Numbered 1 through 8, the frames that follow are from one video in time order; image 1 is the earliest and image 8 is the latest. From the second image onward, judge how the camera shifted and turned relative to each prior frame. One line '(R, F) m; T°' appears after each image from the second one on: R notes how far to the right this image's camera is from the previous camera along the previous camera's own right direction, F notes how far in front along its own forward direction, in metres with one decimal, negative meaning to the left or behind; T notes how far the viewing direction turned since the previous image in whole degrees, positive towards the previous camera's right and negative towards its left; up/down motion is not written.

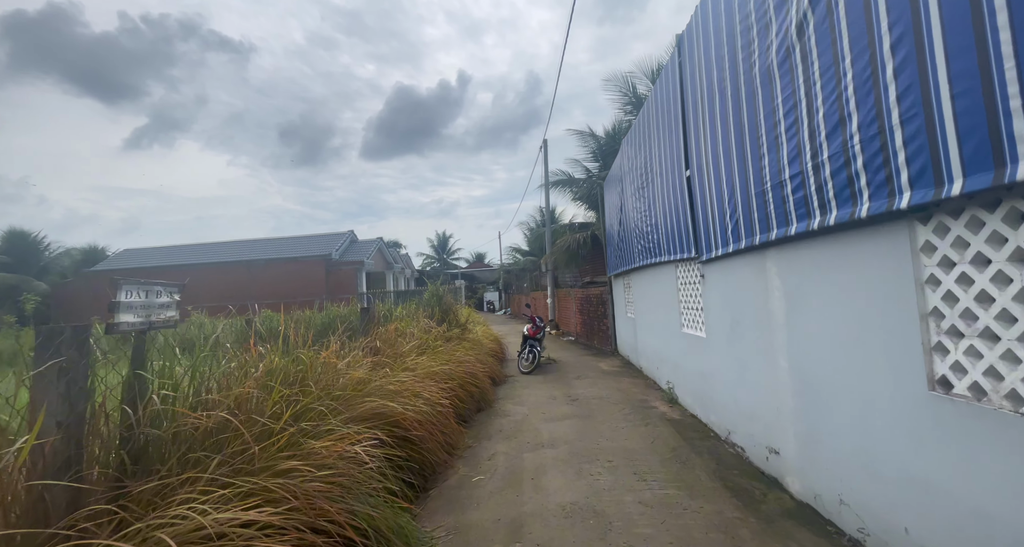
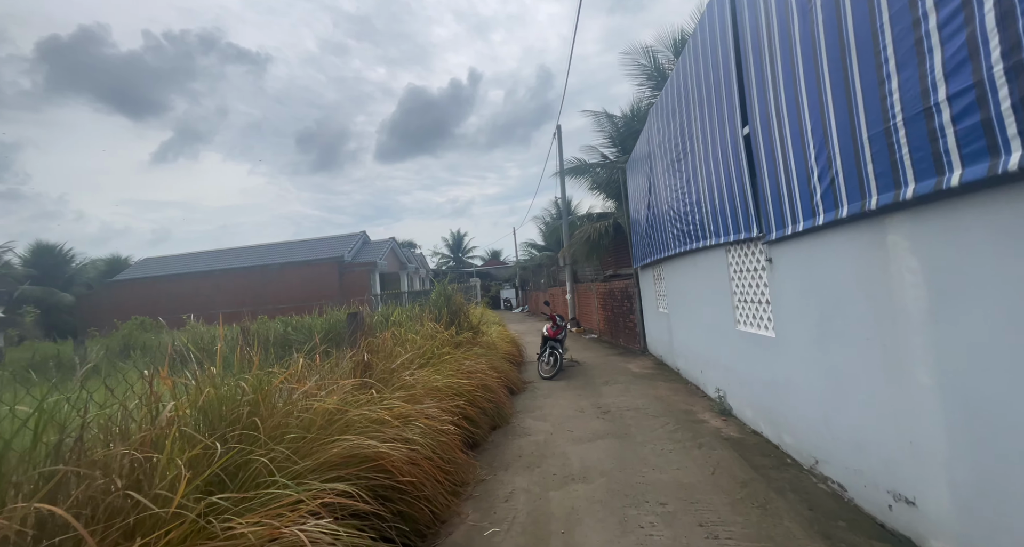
(0.0, +0.9) m; -2°
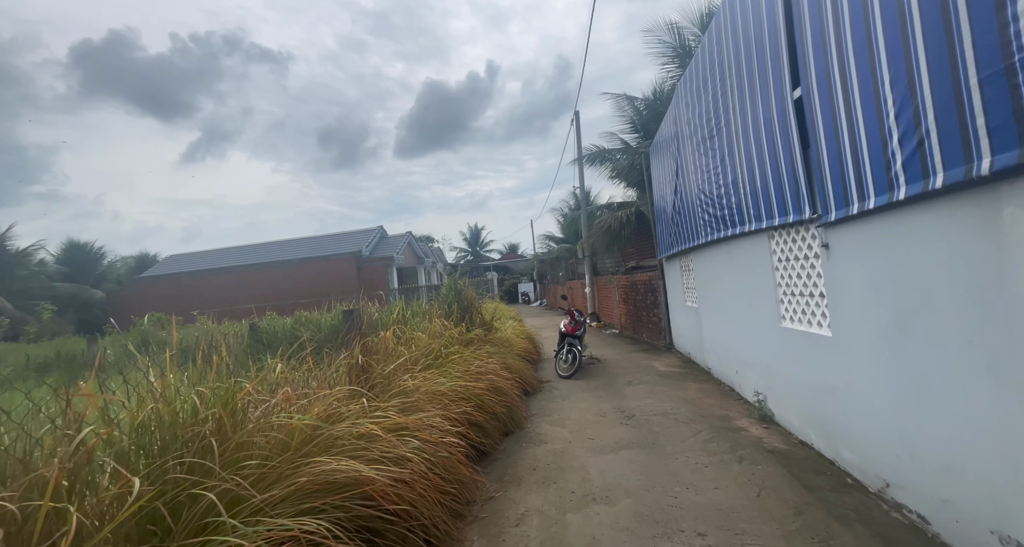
(+0.1, +0.4) m; -3°
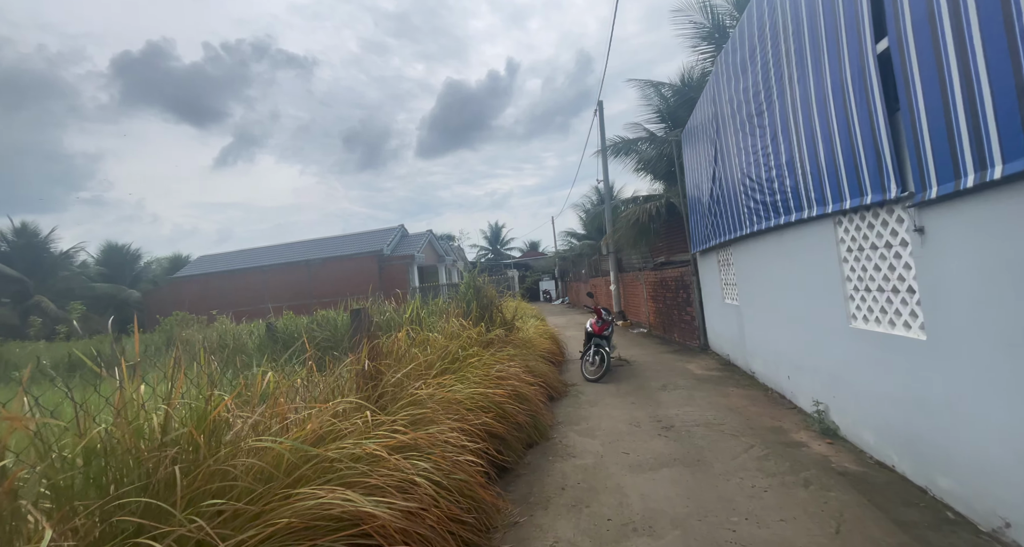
(0.0, +0.4) m; -3°
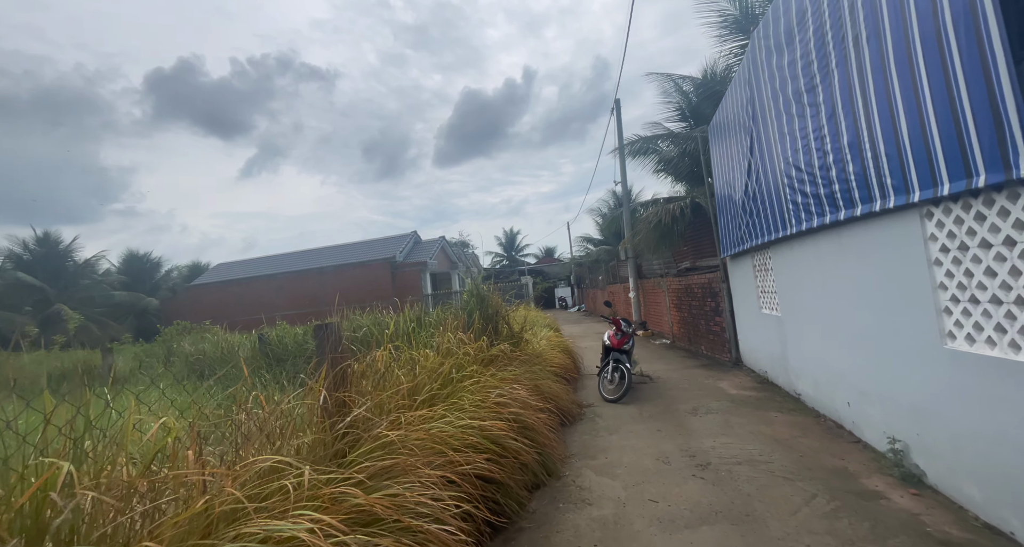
(+0.1, +0.6) m; -2°
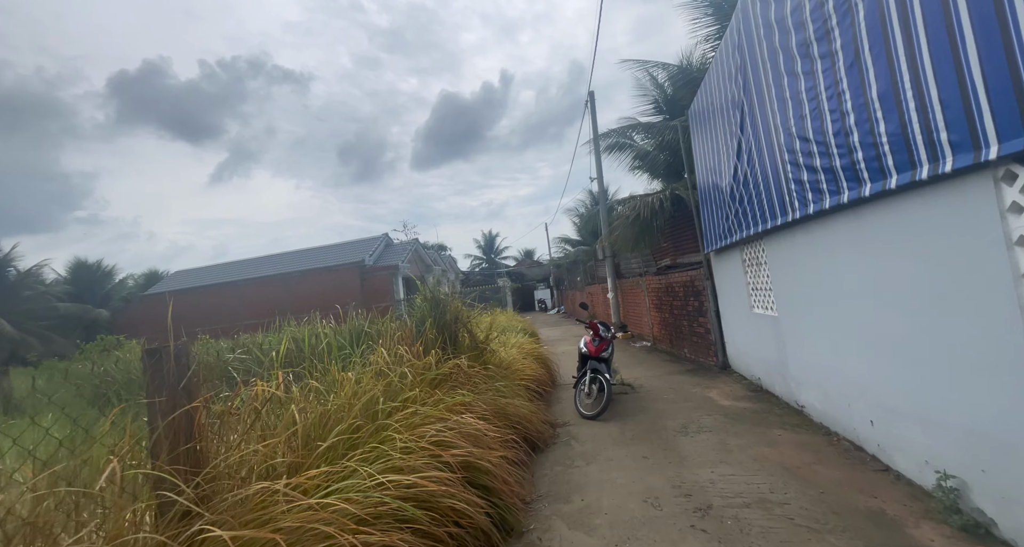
(+0.2, +0.8) m; +3°
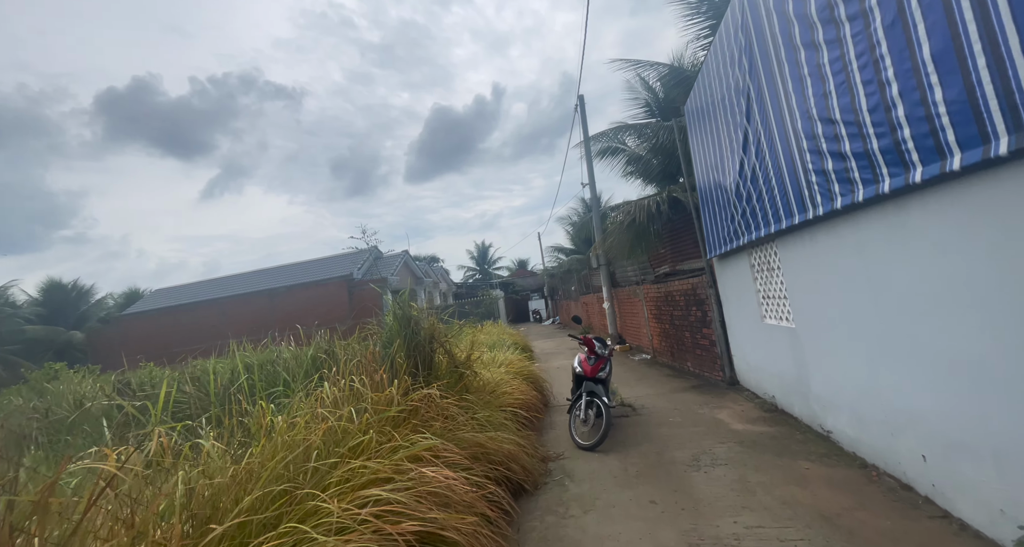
(+0.1, +0.6) m; +1°
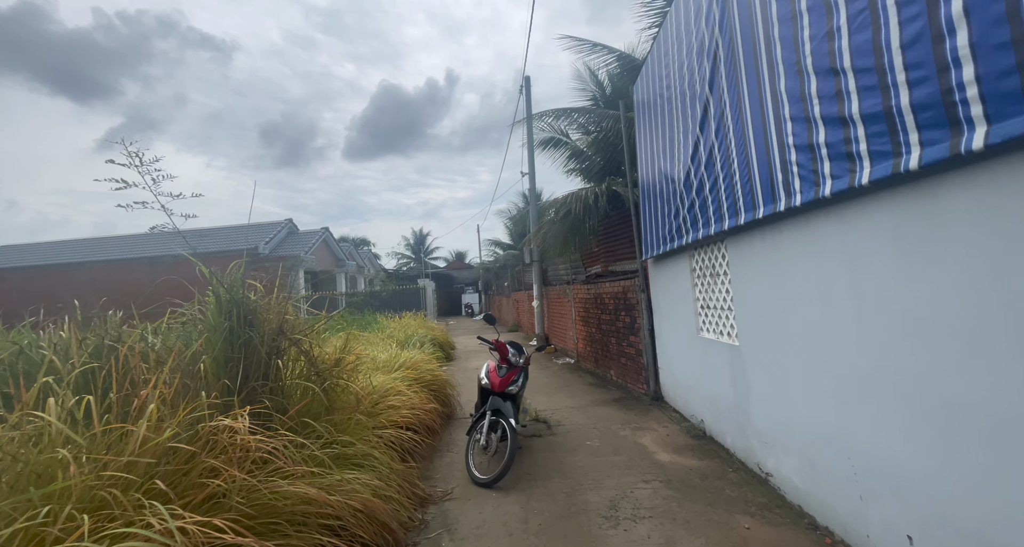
(+0.4, +1.0) m; +9°
